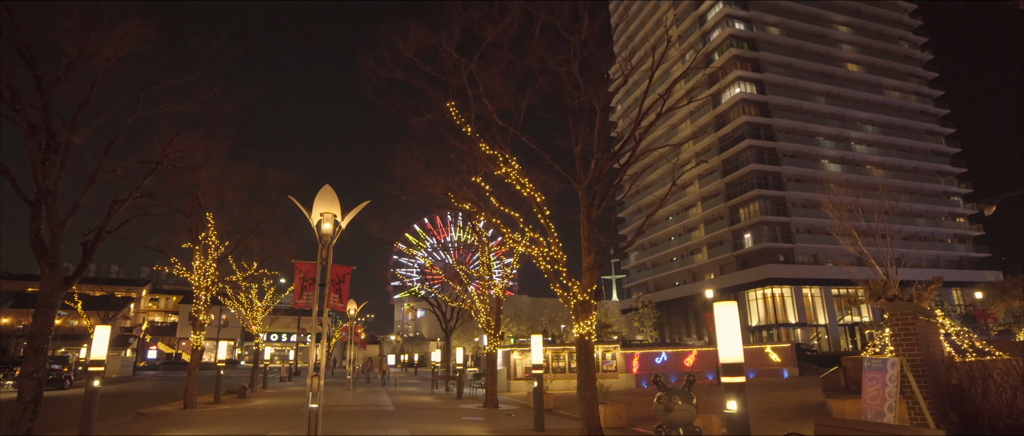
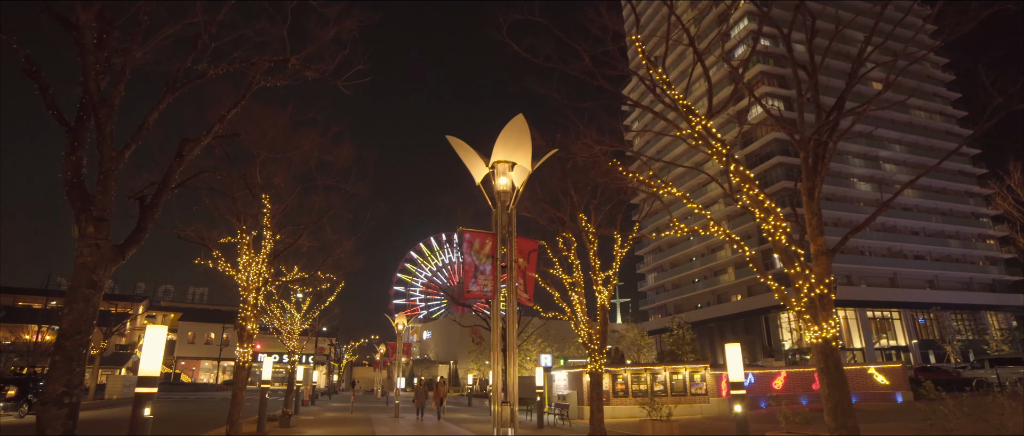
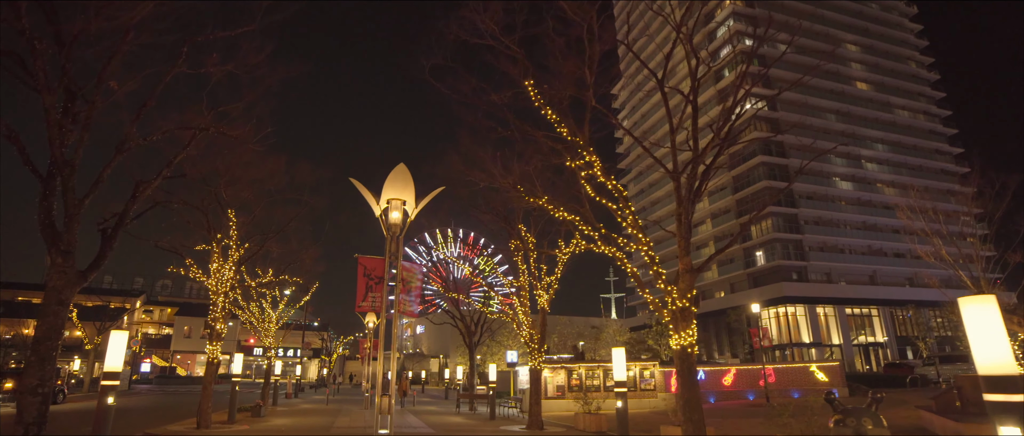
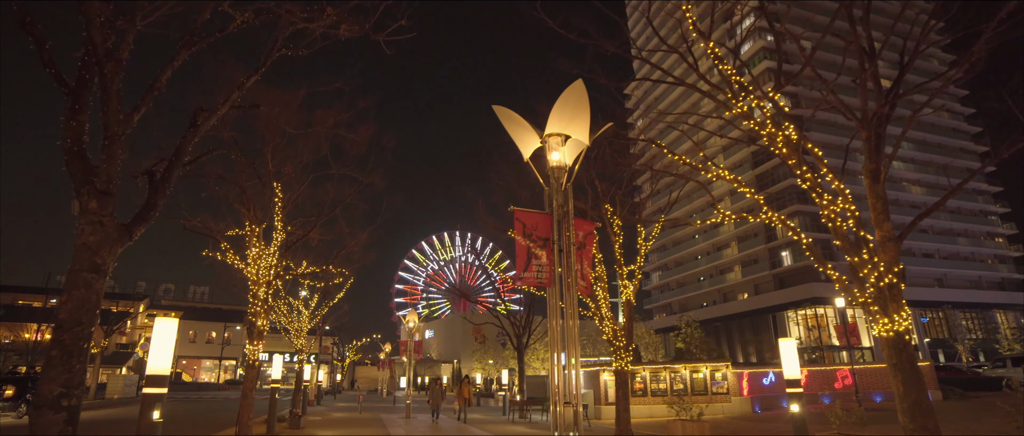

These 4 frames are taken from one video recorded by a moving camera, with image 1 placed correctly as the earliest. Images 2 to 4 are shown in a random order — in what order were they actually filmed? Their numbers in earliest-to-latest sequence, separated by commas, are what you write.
3, 2, 4
